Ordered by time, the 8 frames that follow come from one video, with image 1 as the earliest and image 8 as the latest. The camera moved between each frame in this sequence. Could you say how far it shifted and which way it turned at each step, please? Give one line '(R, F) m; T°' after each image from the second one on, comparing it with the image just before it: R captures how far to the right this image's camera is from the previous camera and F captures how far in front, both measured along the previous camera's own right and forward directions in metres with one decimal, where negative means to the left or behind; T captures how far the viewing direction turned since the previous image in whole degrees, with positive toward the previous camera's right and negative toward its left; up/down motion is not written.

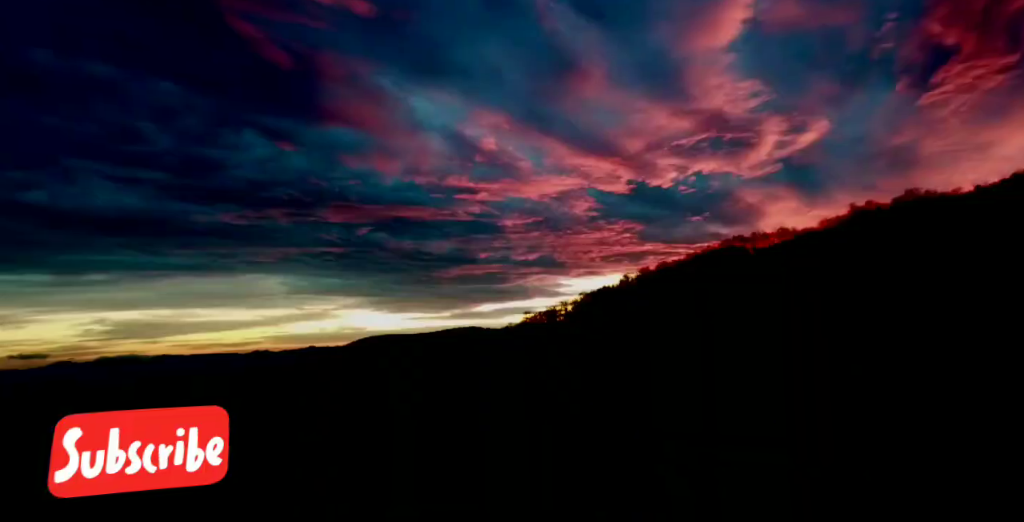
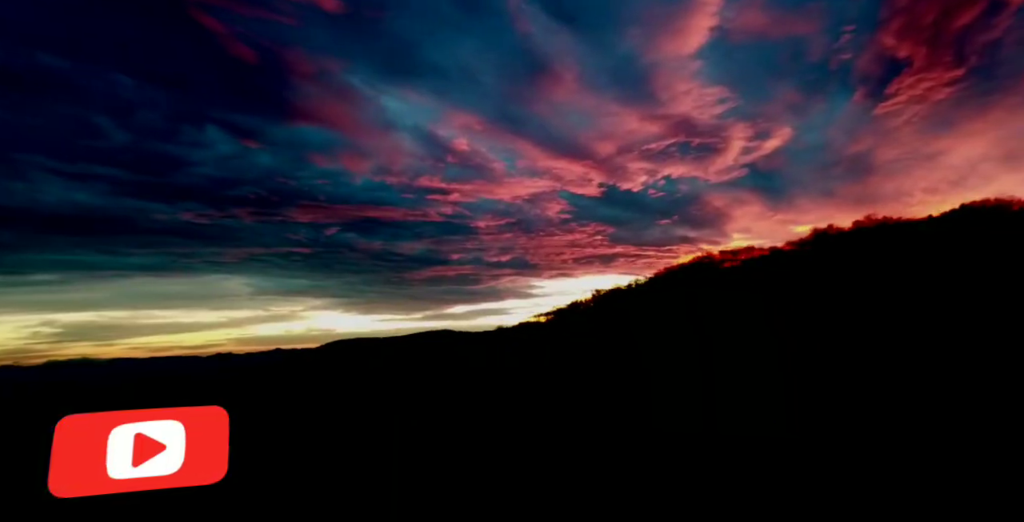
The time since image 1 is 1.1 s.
(-2.8, -4.0) m; +3°
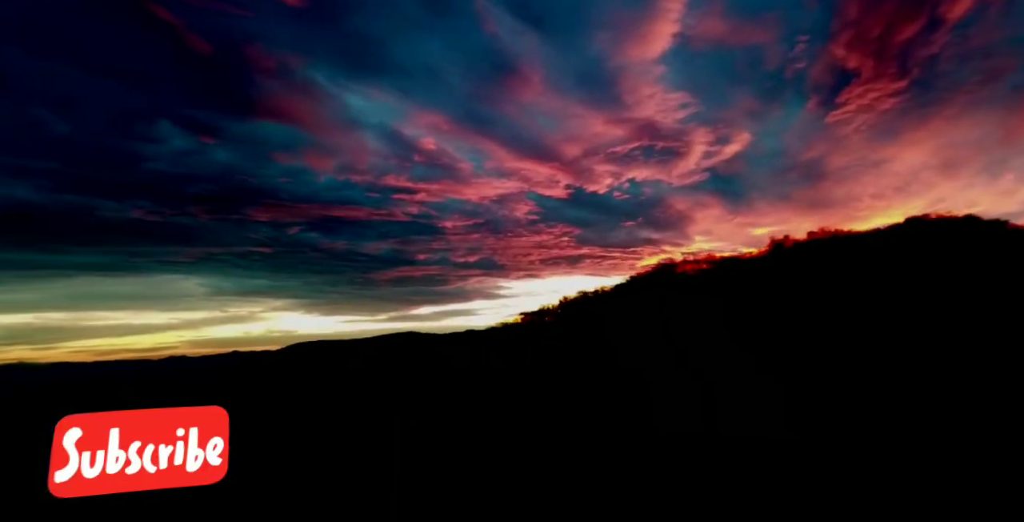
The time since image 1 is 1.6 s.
(+0.8, +1.2) m; +4°
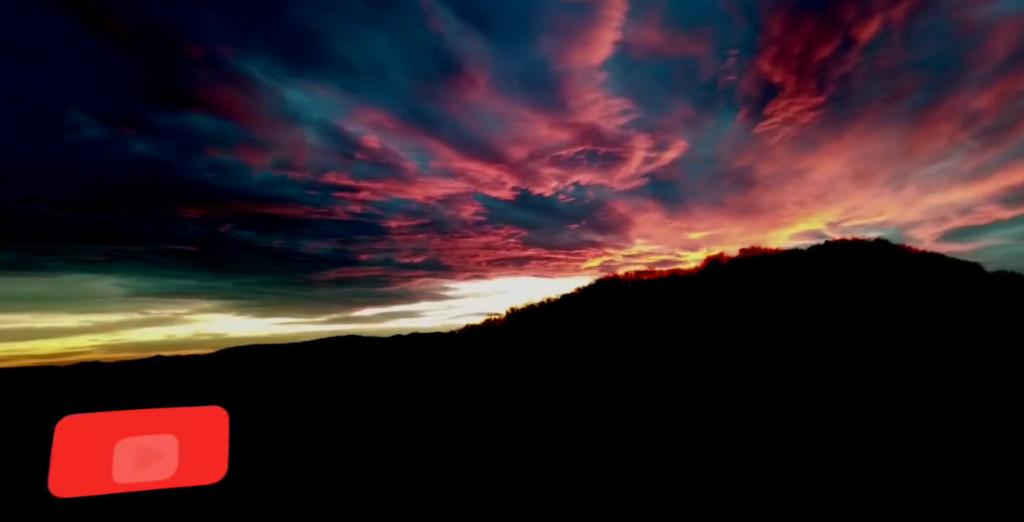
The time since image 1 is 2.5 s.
(-1.9, +0.8) m; +6°
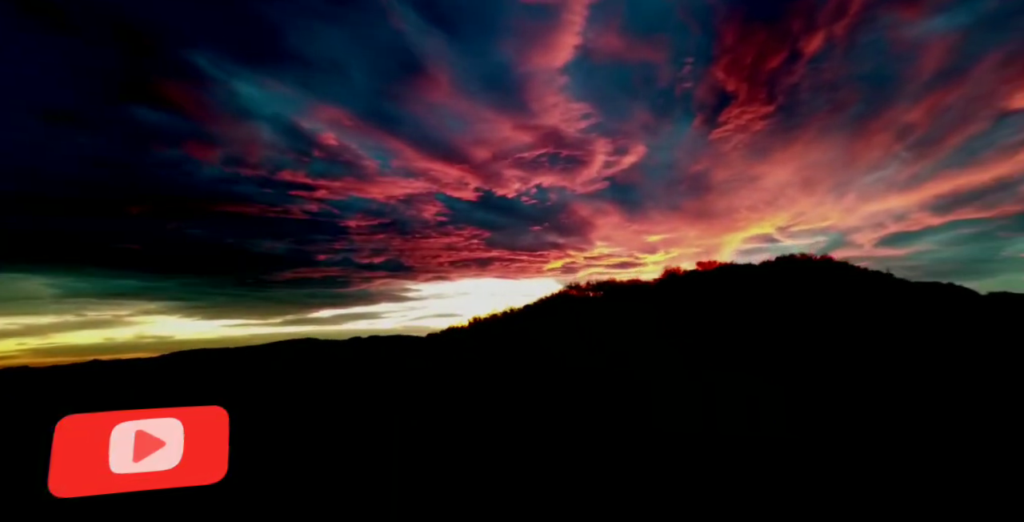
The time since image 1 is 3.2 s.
(-4.8, -1.8) m; +5°
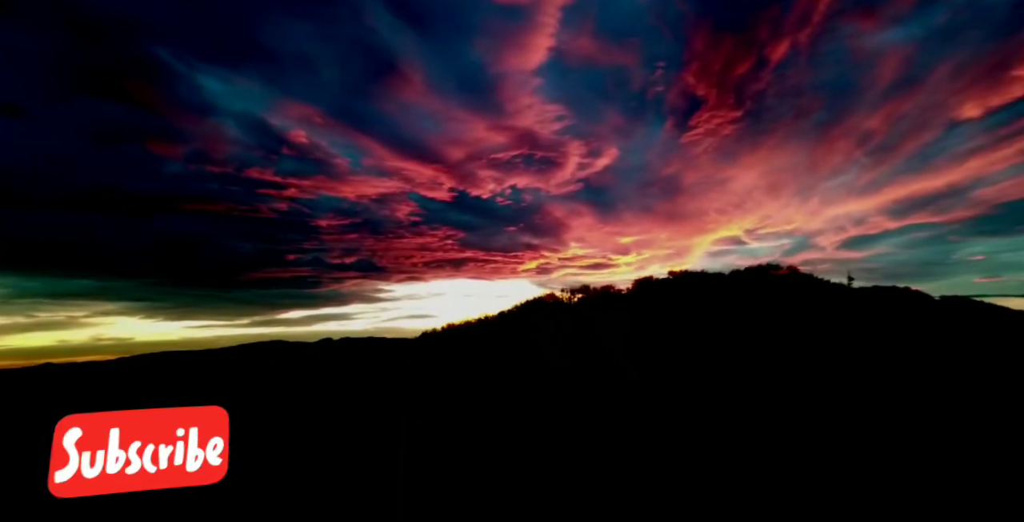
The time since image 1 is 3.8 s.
(-0.9, +0.2) m; +3°
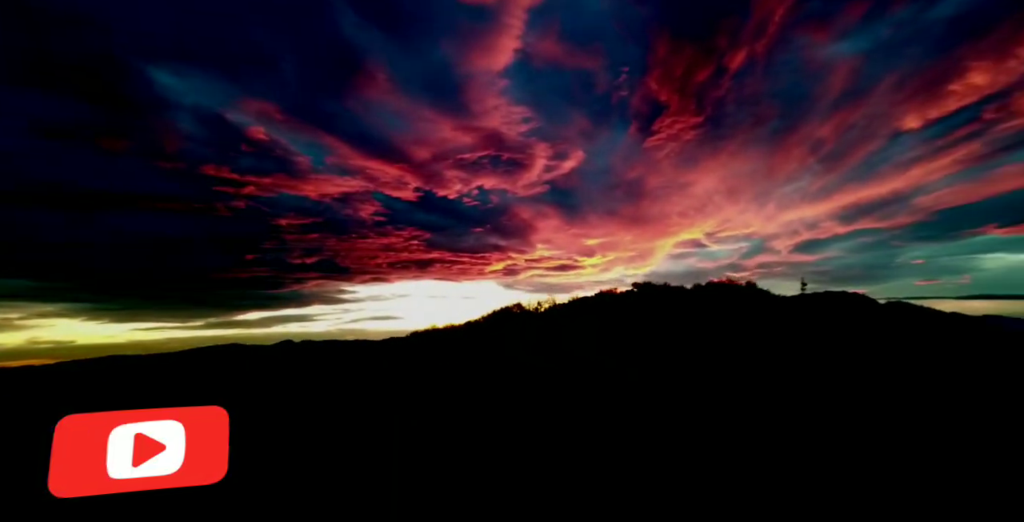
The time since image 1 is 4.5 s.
(-0.9, +2.1) m; +5°
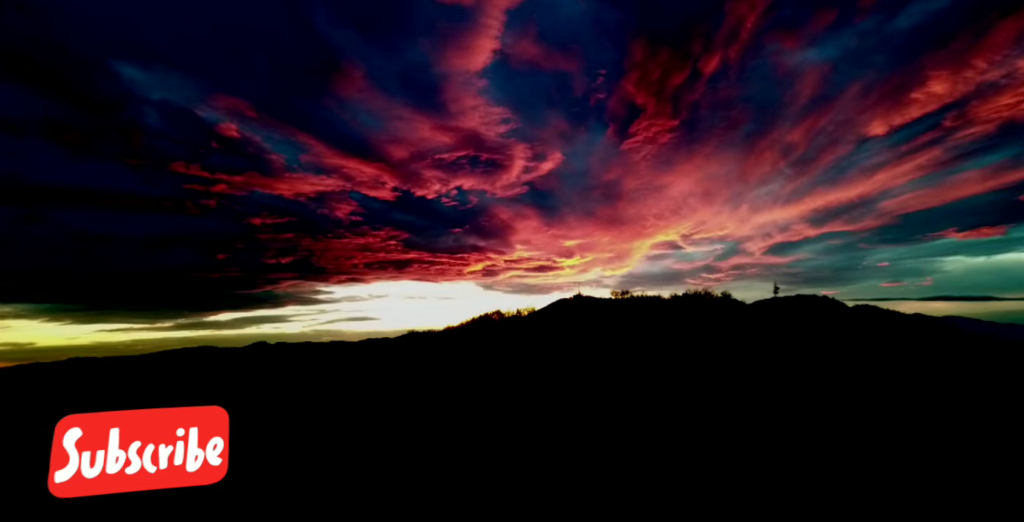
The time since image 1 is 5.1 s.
(+0.9, +4.0) m; +3°
